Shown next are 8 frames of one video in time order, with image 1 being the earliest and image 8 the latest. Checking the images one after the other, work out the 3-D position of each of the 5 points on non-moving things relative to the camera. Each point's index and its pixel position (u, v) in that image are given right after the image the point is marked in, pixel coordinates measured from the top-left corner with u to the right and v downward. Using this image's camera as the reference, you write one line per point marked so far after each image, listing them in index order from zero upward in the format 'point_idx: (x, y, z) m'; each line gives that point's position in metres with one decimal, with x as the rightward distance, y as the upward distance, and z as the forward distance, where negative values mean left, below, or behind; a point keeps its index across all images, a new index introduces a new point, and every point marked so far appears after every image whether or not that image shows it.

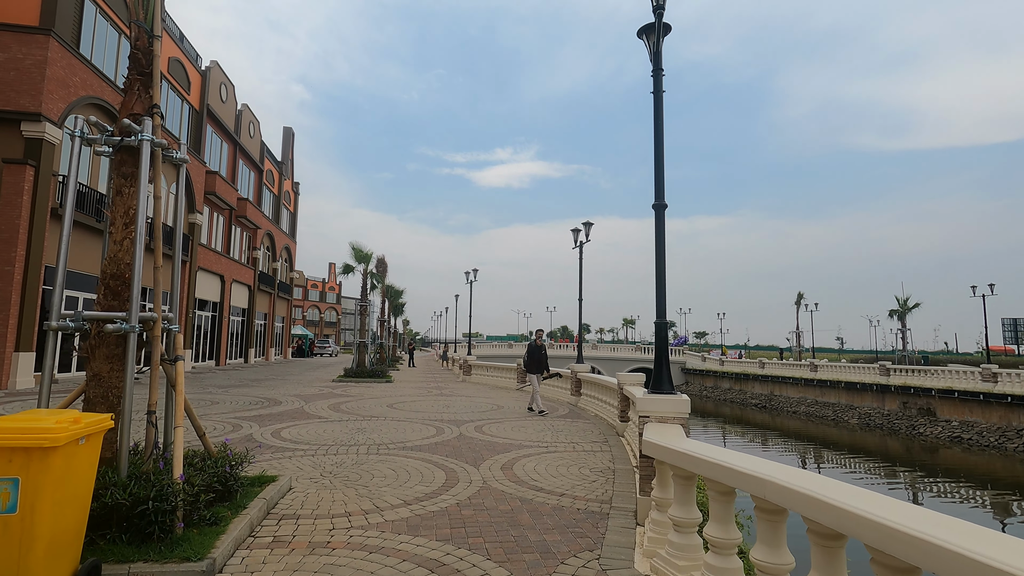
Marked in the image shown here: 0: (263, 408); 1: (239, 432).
0: (-6.1, -3.0, +13.2) m
1: (-4.9, -2.6, +9.6) m
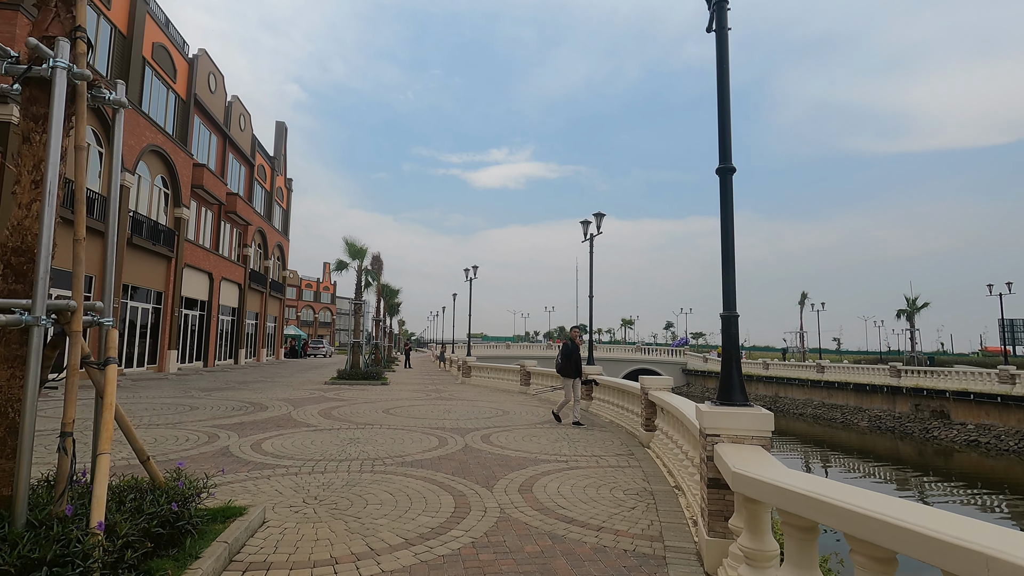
0: (-5.9, -2.8, +12.0) m
1: (-4.7, -2.5, +8.4) m
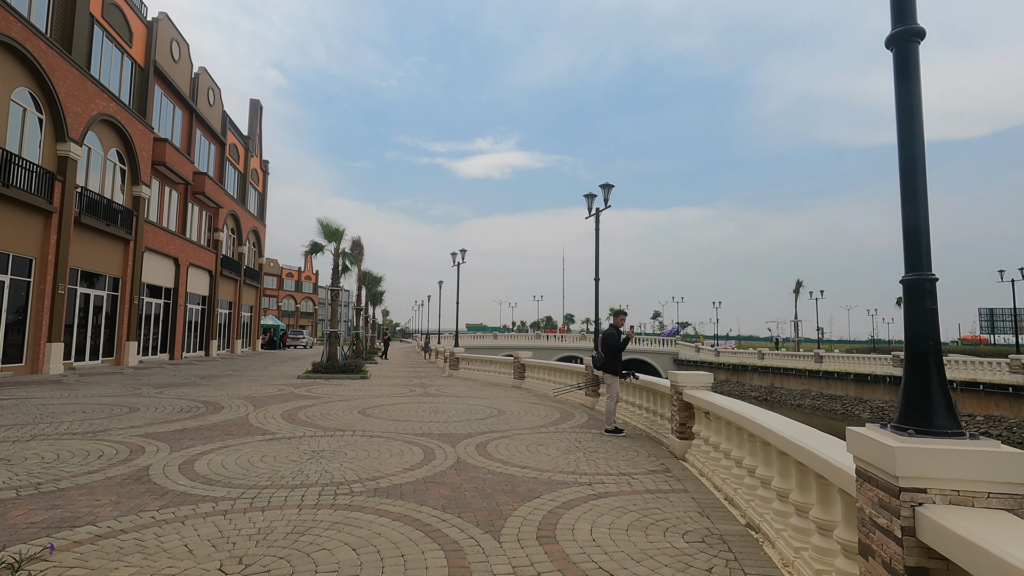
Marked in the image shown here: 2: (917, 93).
0: (-6.0, -2.4, +10.1) m
1: (-4.6, -2.1, +6.5) m
2: (+2.0, +1.0, +2.6) m
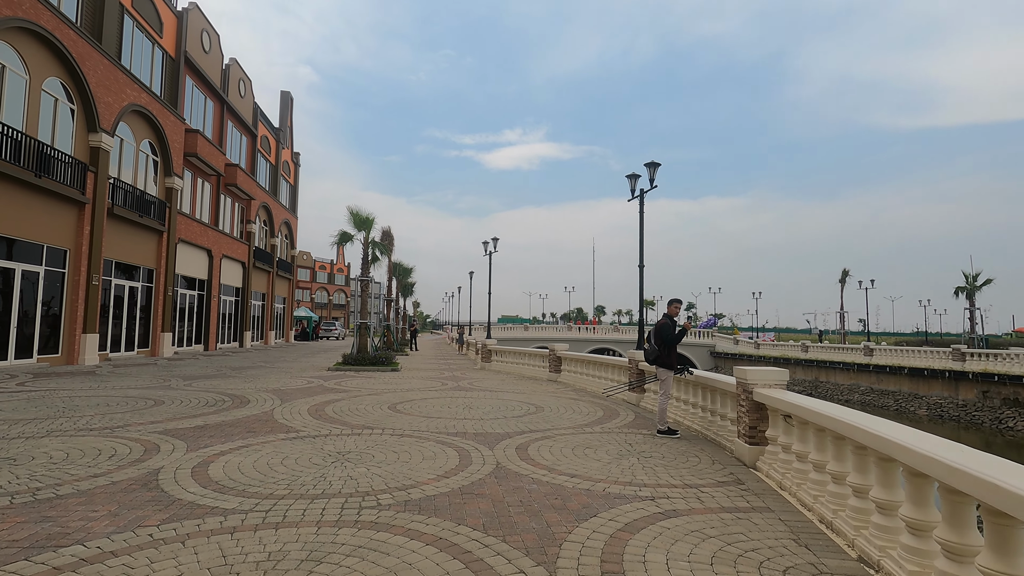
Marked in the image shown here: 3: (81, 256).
0: (-5.3, -2.2, +9.6) m
1: (-4.1, -2.0, +6.0) m
2: (+2.3, +1.1, +1.7) m
3: (-14.9, +1.1, +18.5) m
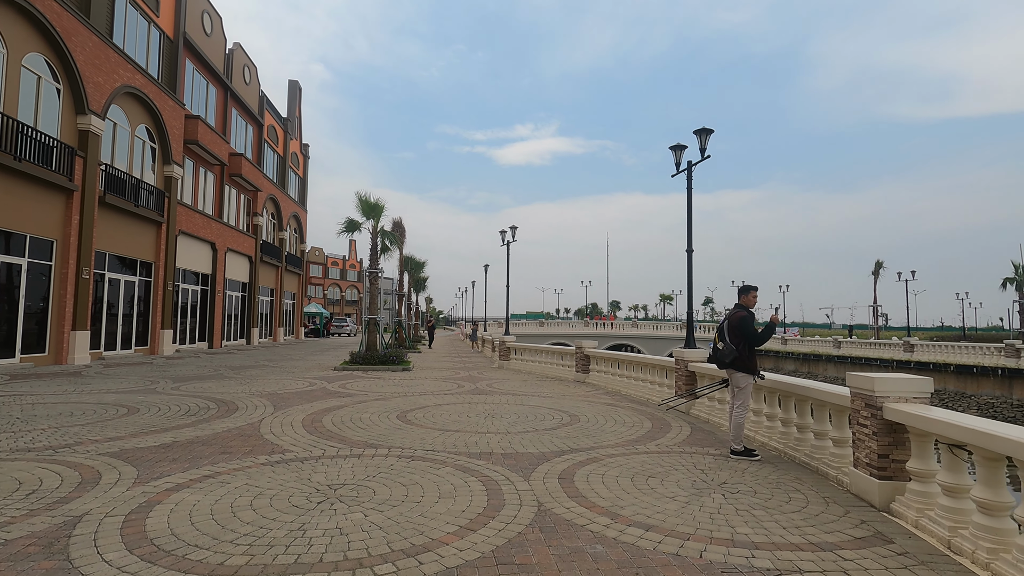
0: (-4.8, -2.1, +8.1) m
1: (-3.7, -1.8, +4.4) m
2: (+2.6, +1.2, 0.0) m
3: (-14.2, +1.3, +17.2) m
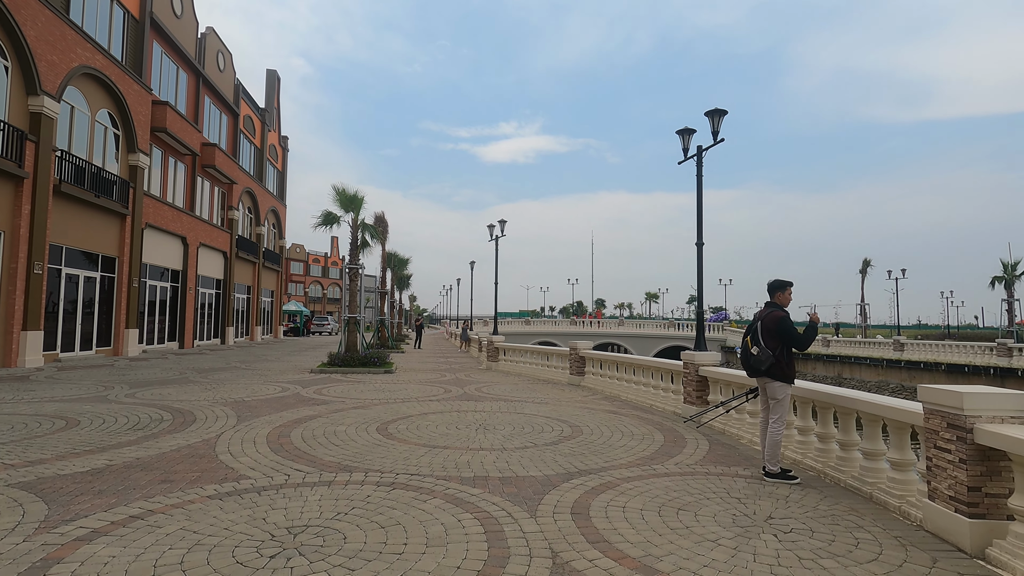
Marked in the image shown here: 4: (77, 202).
0: (-4.8, -2.0, +7.0) m
1: (-3.6, -1.8, +3.3) m
2: (+2.8, +1.2, -0.9) m
3: (-14.6, +1.4, +15.8) m
4: (-15.0, +3.0, +18.4) m
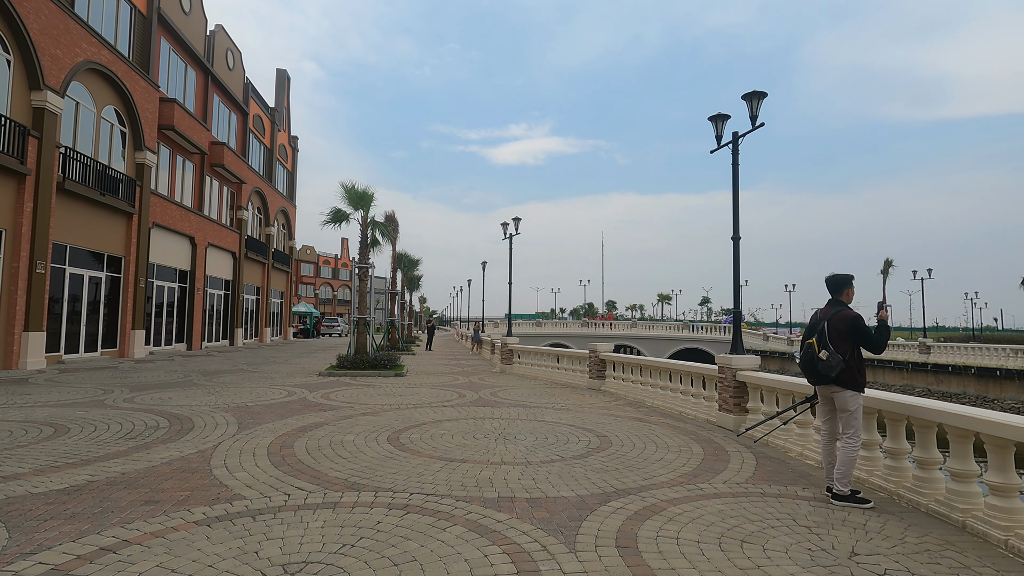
0: (-4.5, -2.0, +6.4) m
1: (-3.4, -1.7, +2.7) m
2: (+2.9, +1.3, -1.7) m
3: (-14.1, +1.4, +15.4) m
4: (-14.5, +3.0, +18.0) m
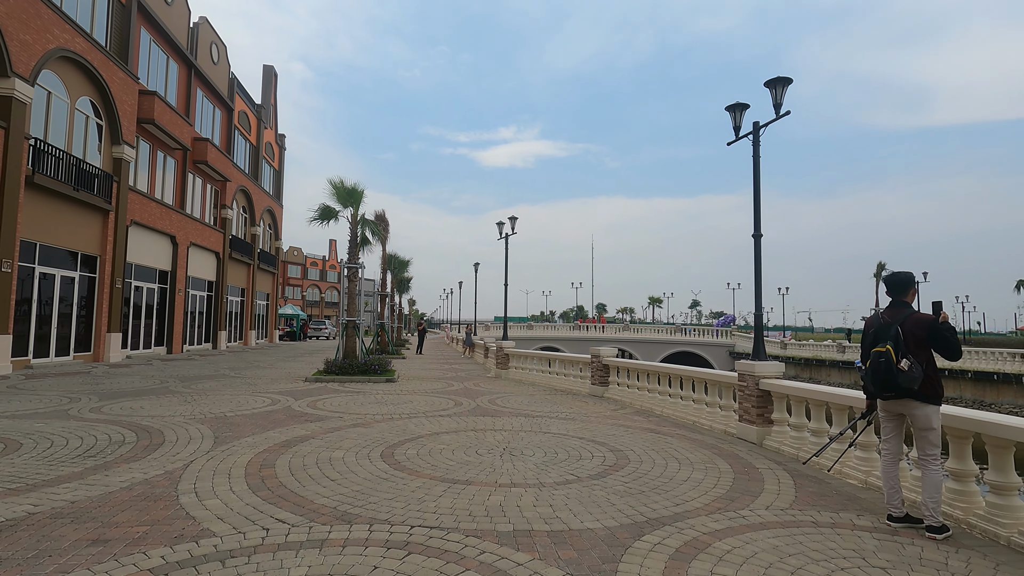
0: (-4.4, -1.9, +5.6) m
1: (-3.2, -1.7, +1.9) m
2: (+3.2, +1.4, -2.3) m
3: (-14.2, +1.4, +14.4) m
4: (-14.6, +3.0, +17.1) m
